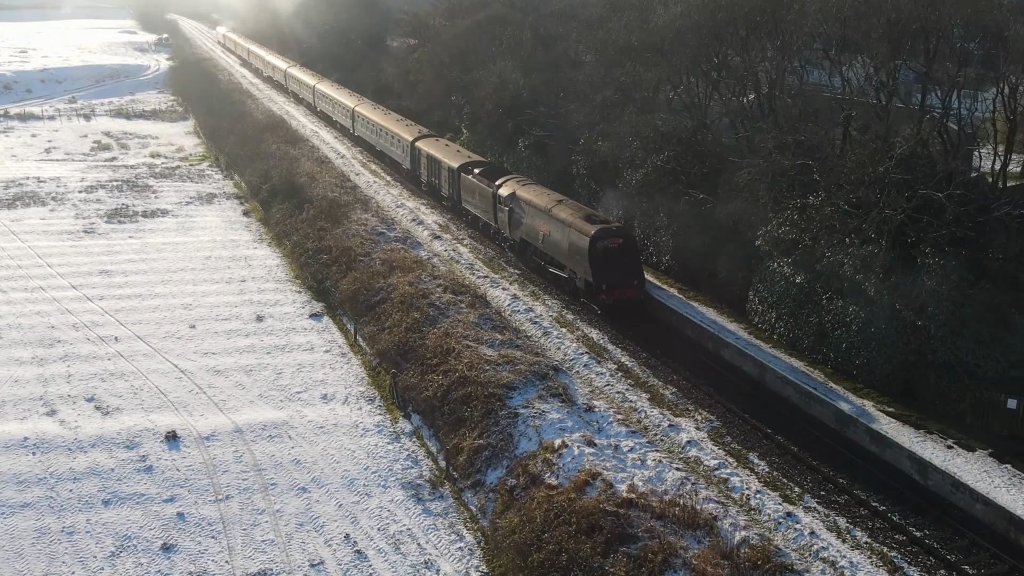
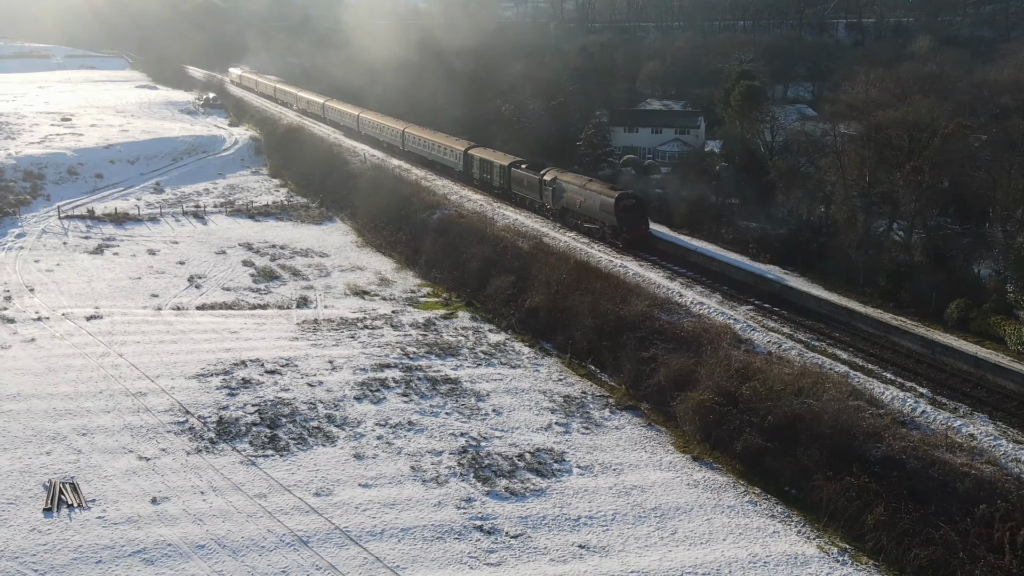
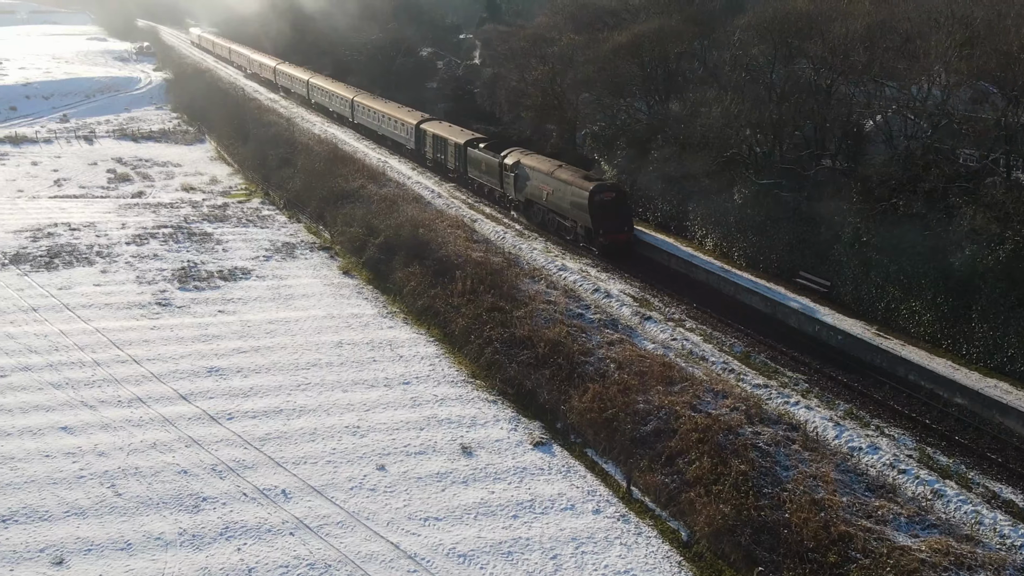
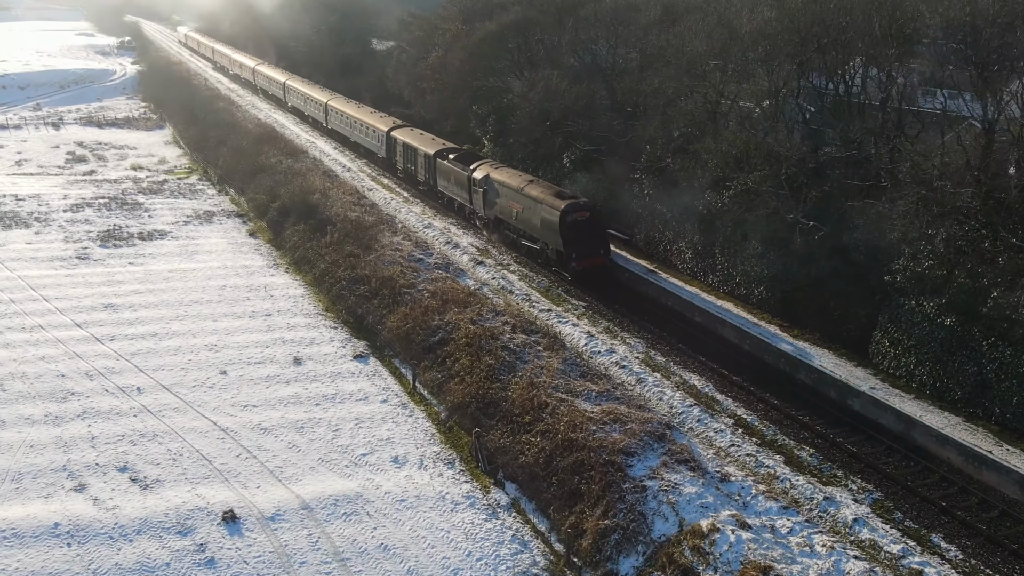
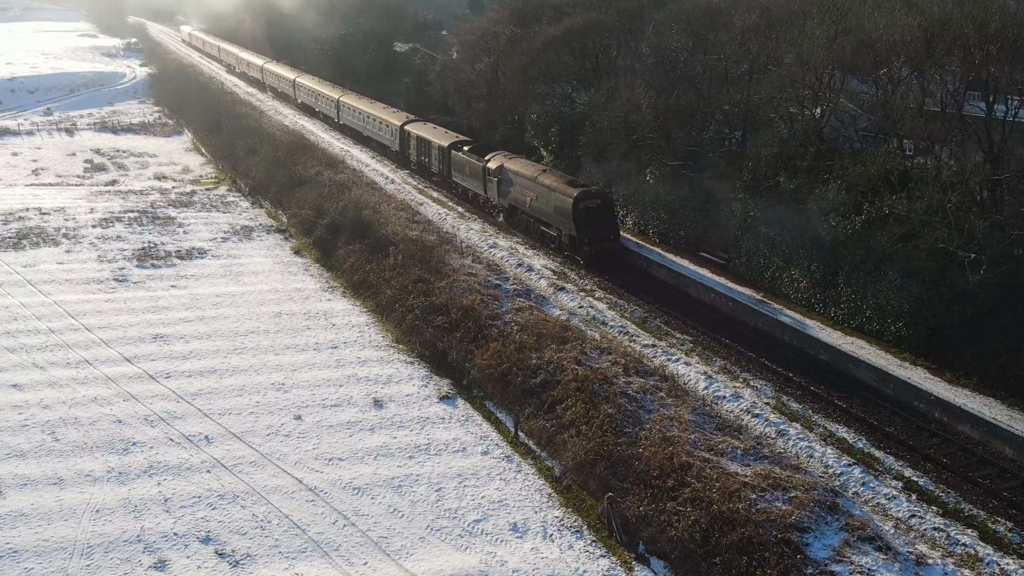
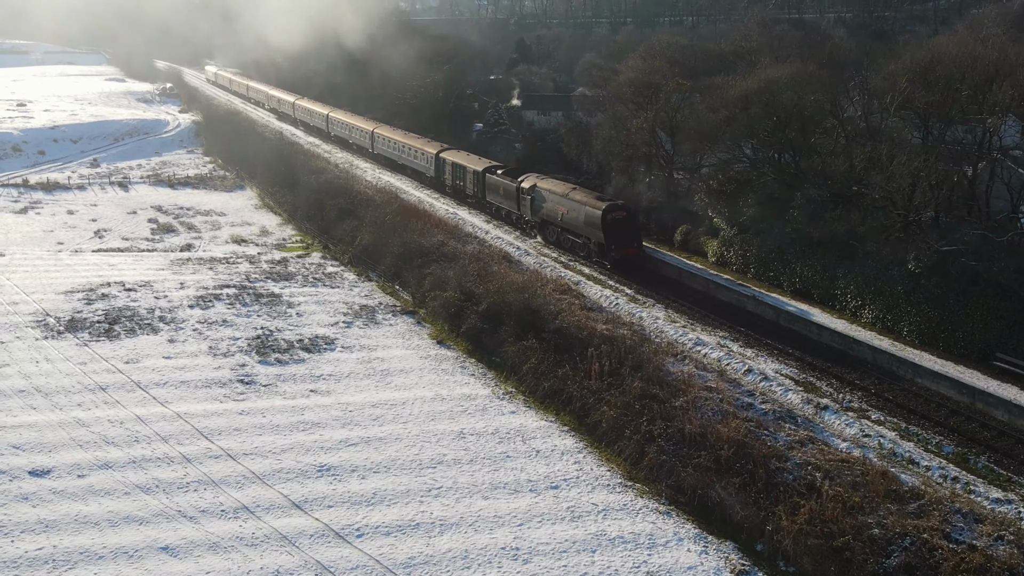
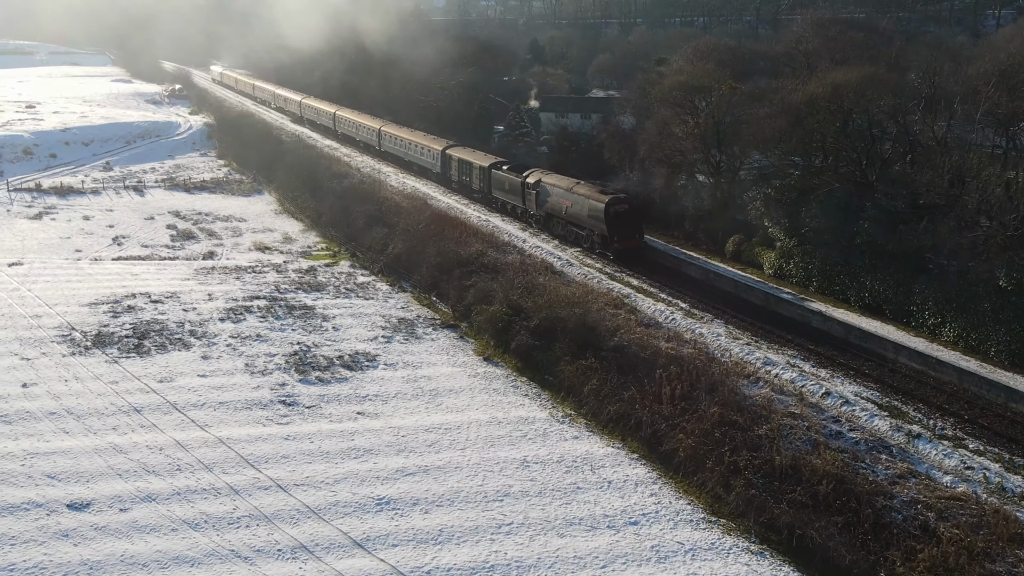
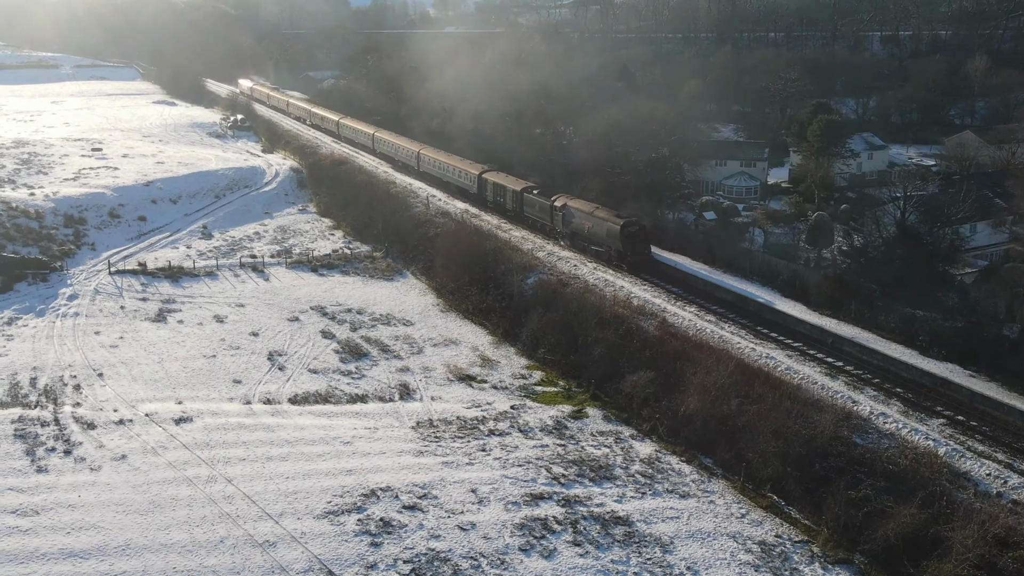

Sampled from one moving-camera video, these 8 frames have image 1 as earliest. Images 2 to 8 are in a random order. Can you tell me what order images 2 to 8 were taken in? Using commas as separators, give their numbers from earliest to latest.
4, 5, 3, 6, 7, 2, 8
